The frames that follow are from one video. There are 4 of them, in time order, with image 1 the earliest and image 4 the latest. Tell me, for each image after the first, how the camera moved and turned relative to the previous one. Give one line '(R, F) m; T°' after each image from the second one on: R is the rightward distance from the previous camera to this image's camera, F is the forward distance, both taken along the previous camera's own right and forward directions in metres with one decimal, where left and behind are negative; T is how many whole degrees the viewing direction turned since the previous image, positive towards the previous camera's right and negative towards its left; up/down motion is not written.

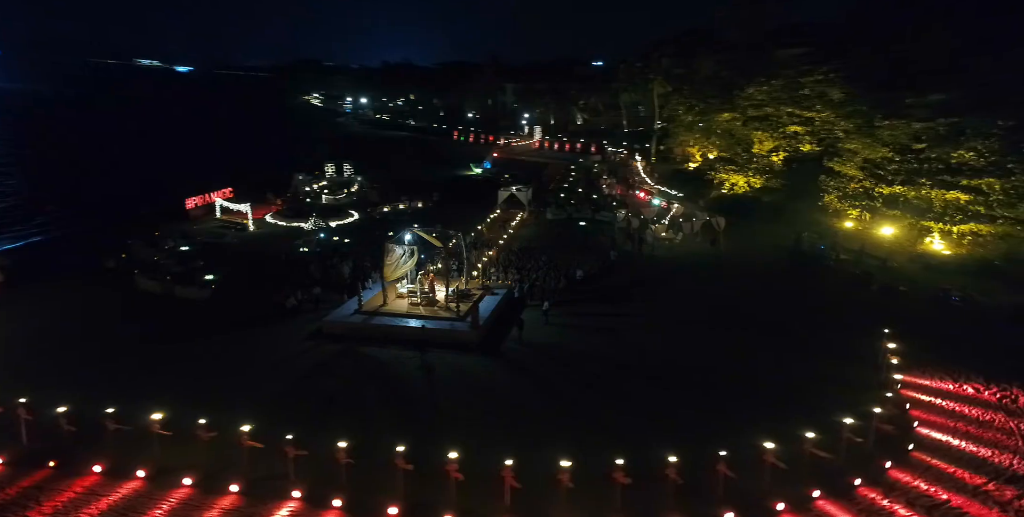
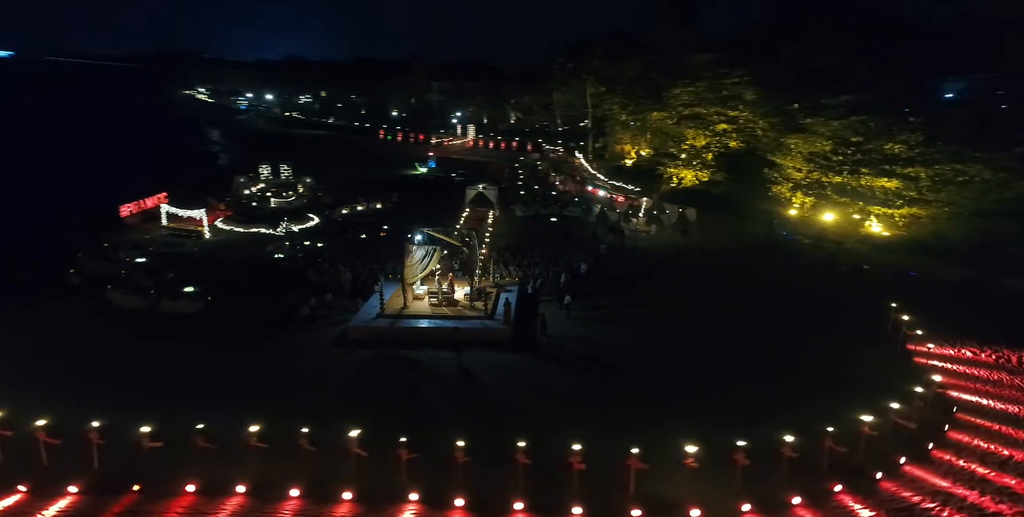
(-2.3, 0.0) m; +9°
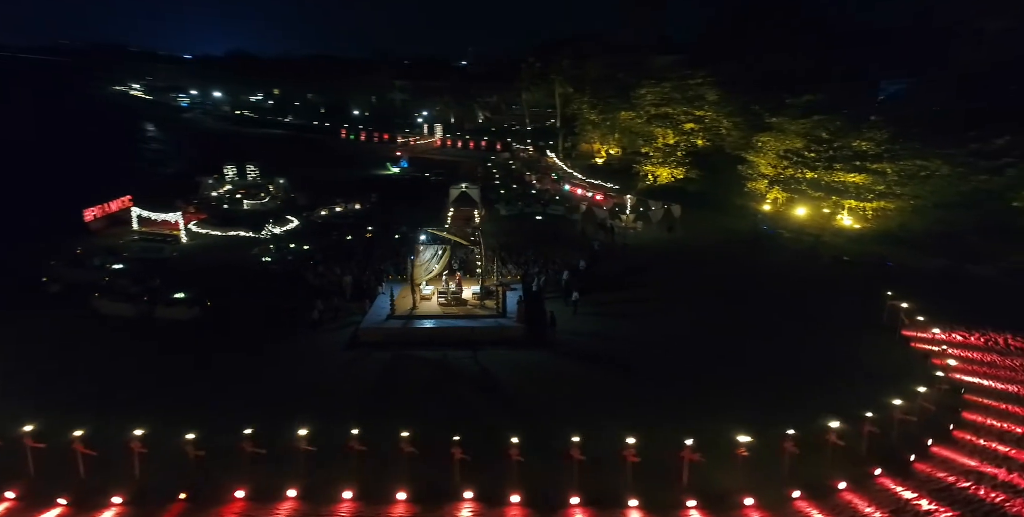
(-1.1, 0.0) m; +4°
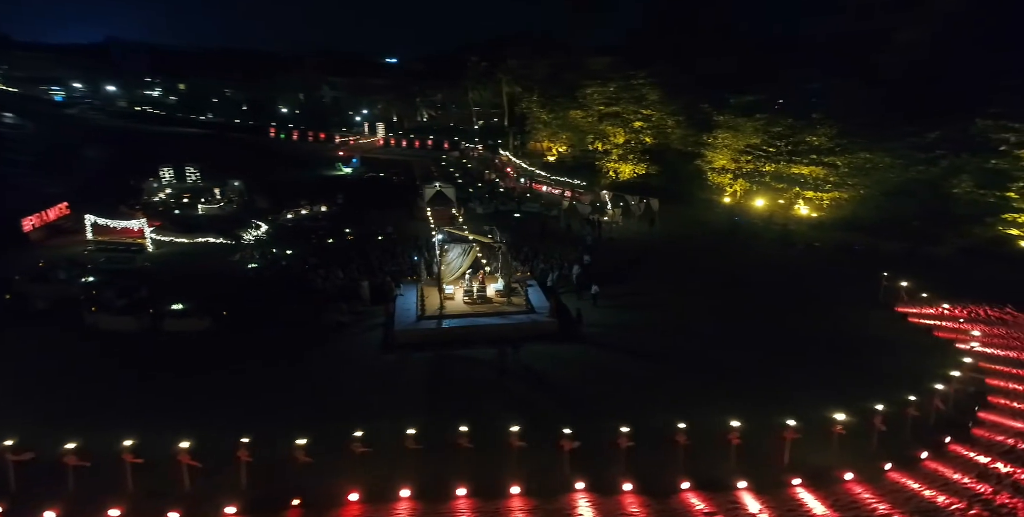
(-2.1, 0.0) m; +7°
